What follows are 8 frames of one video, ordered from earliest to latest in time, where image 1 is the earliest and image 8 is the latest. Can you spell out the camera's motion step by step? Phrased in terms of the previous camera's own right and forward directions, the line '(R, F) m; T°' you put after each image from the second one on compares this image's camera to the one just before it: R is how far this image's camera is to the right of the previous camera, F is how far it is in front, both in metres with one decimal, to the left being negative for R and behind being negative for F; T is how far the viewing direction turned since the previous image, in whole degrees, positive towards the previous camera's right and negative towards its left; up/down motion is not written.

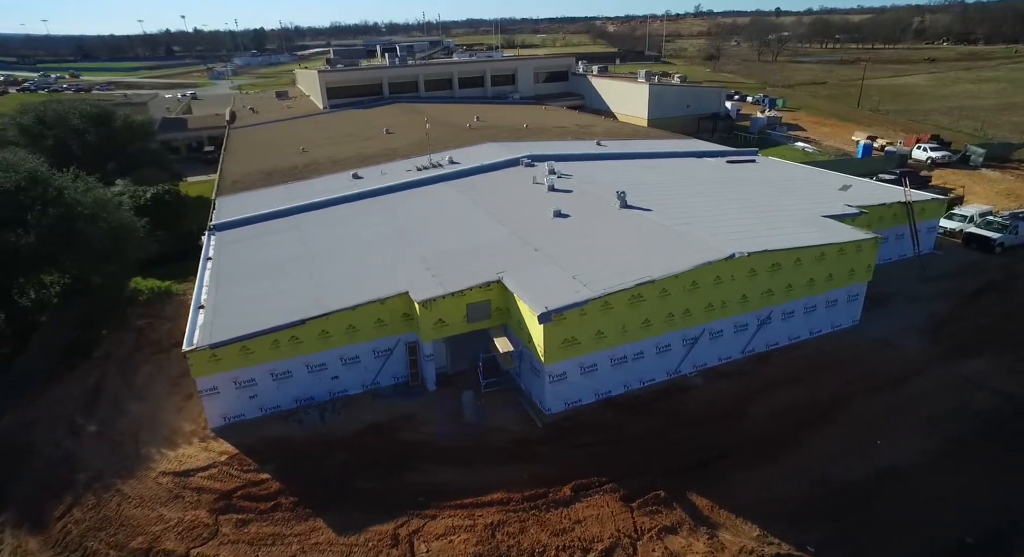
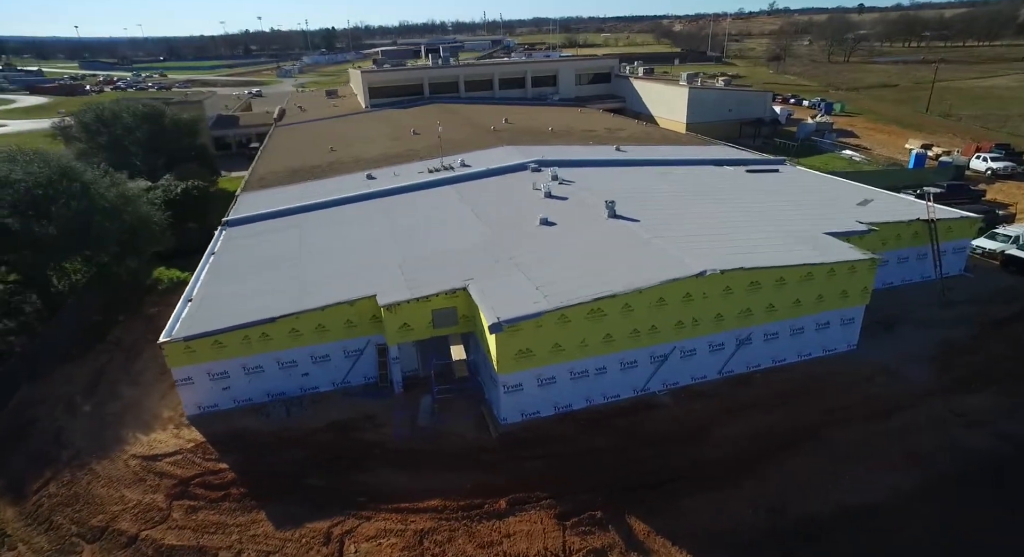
(+2.3, +0.1) m; -5°
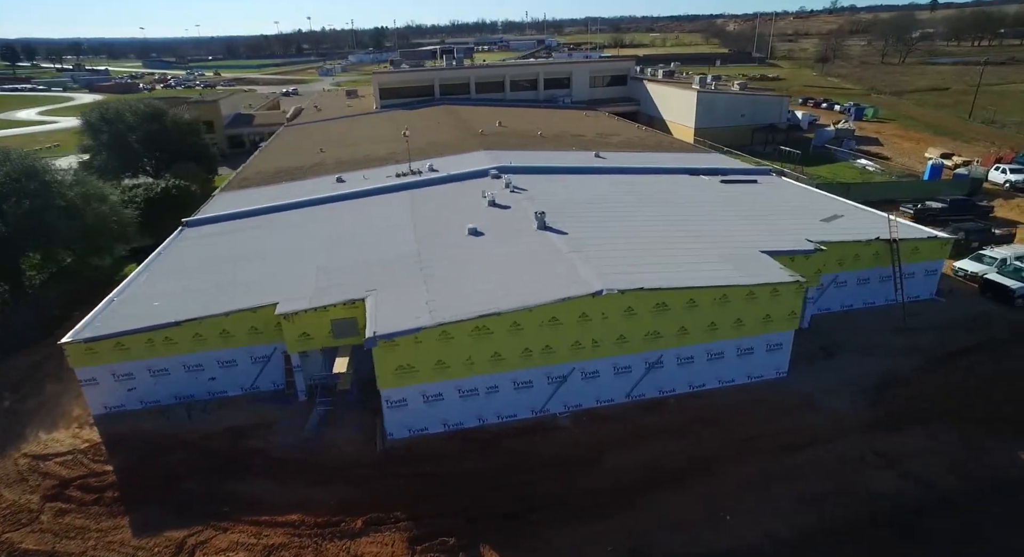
(+3.7, +0.5) m; -4°
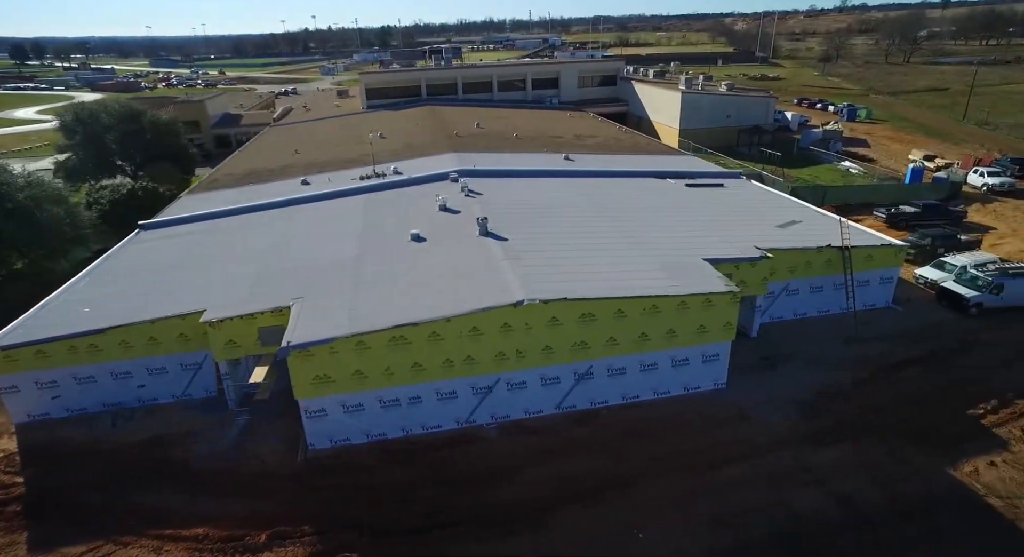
(+2.0, +0.3) m; -1°
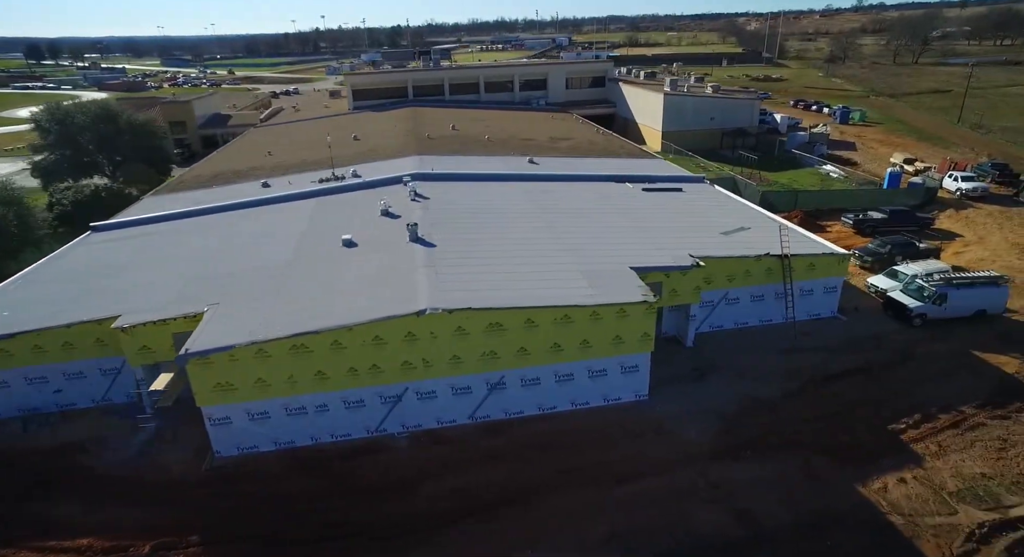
(+2.4, +0.2) m; -1°
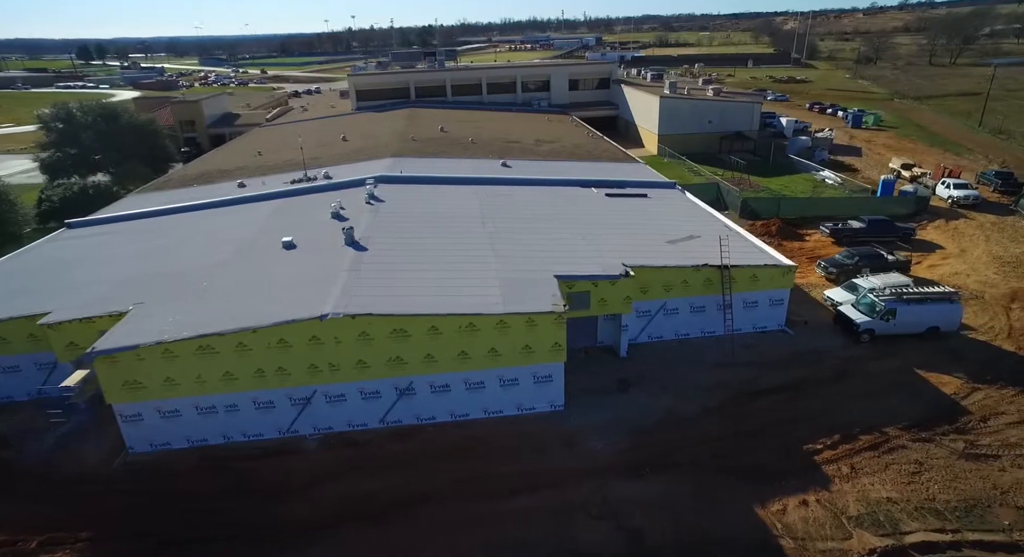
(+2.9, +0.1) m; -3°
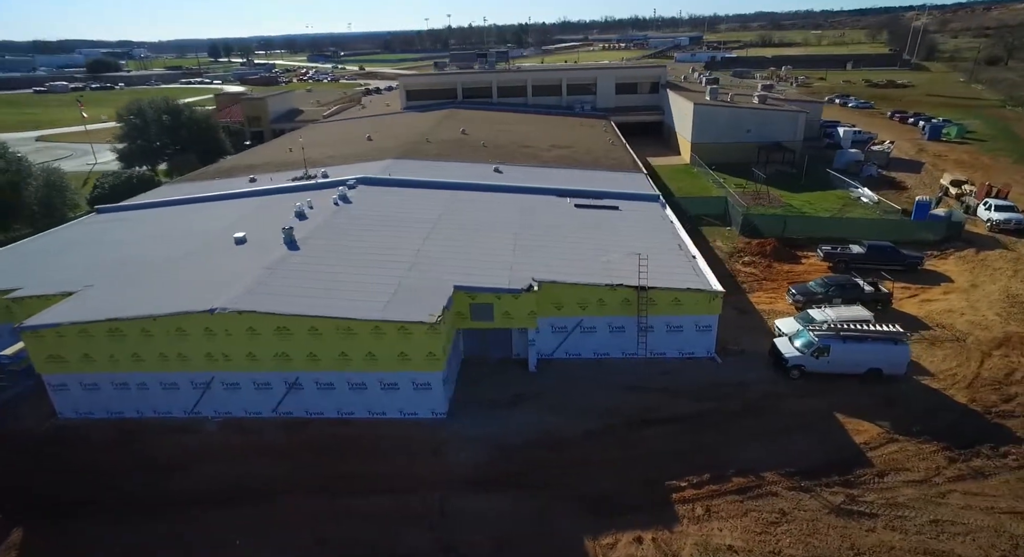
(+5.1, +0.1) m; -8°
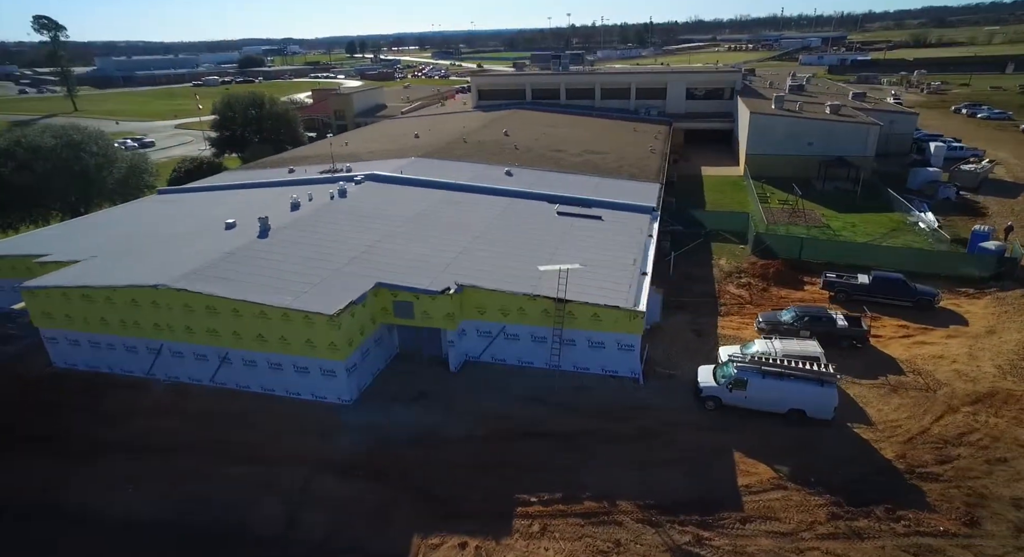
(+5.4, +0.1) m; -10°
